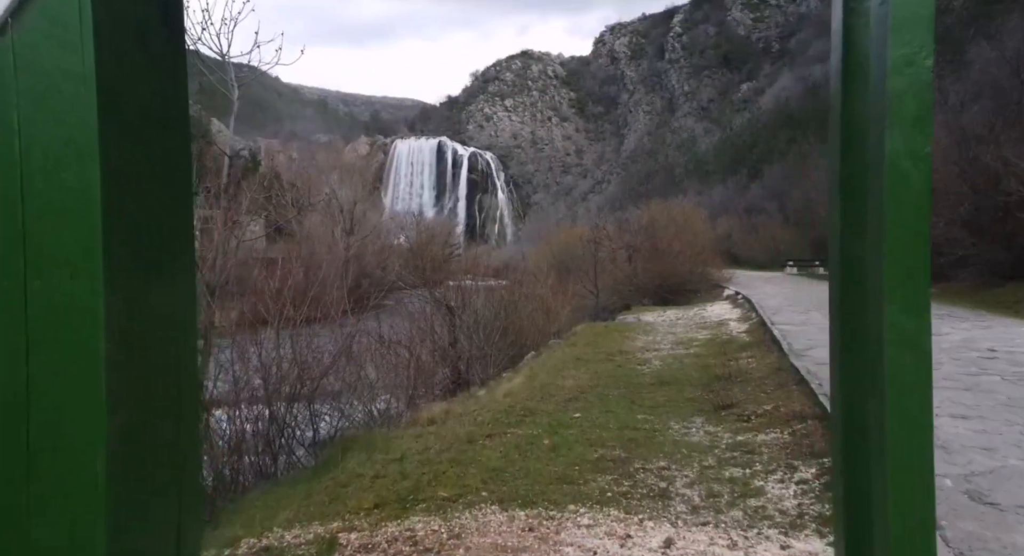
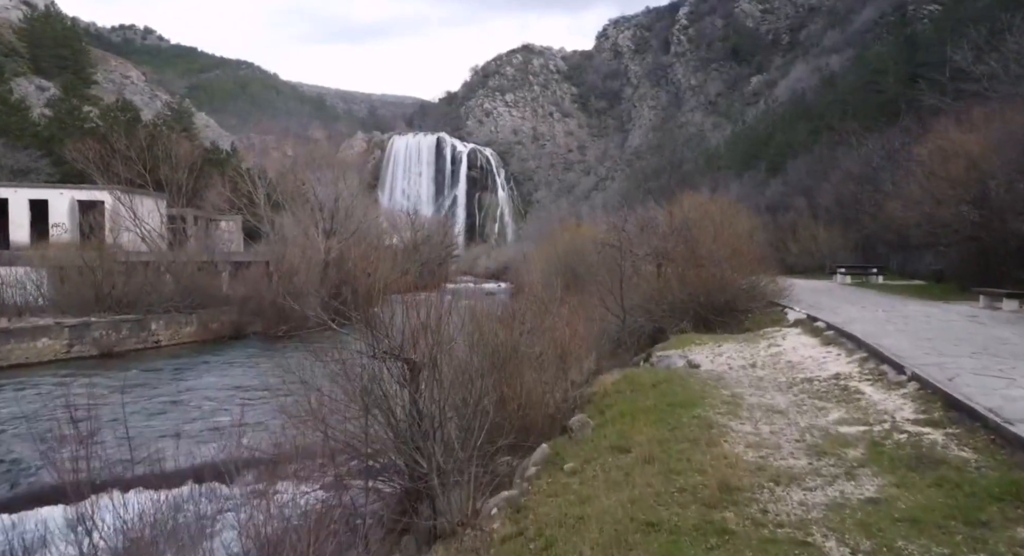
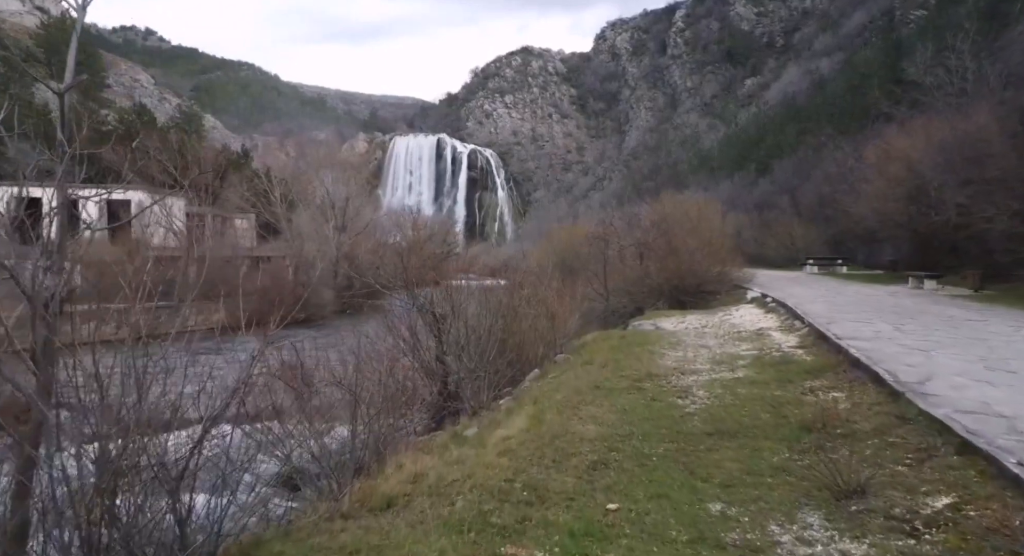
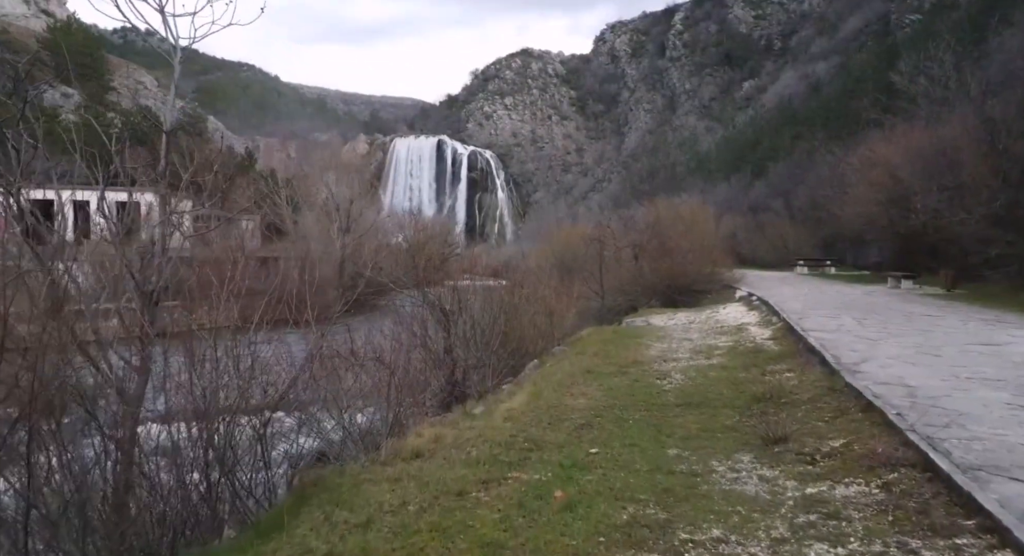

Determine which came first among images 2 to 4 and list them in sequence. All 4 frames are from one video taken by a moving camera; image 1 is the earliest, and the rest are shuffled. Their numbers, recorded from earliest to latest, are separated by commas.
4, 3, 2
